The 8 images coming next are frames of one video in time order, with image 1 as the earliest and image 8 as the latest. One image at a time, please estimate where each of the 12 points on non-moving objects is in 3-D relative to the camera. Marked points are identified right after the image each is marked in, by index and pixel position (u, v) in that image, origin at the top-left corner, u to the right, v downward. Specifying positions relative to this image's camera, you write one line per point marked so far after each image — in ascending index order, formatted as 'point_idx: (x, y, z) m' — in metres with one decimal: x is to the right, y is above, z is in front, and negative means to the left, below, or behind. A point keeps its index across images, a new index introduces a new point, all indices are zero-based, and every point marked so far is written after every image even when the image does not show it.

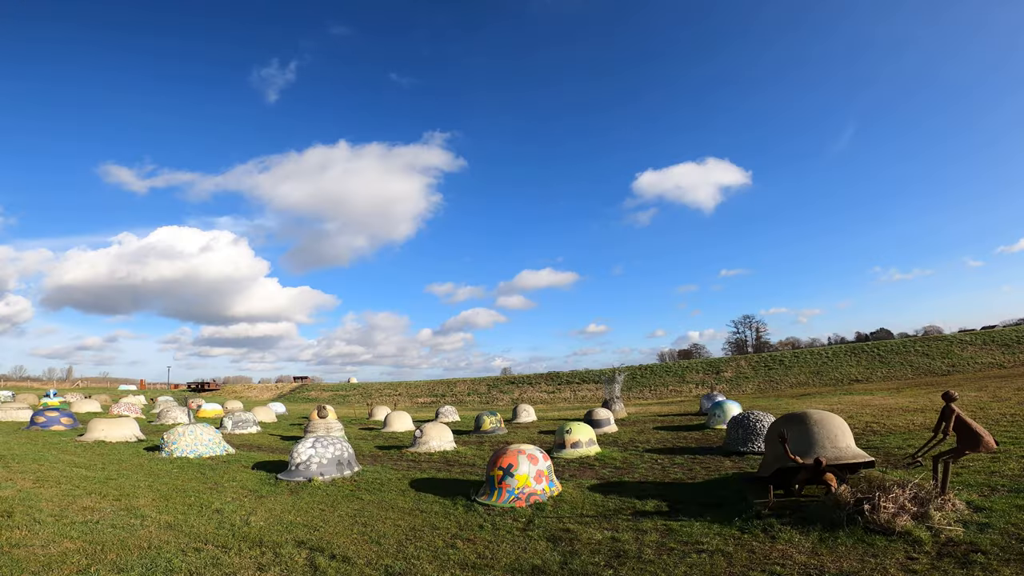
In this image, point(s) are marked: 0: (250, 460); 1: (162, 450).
0: (-8.6, -6.0, +18.9) m
1: (-12.0, -5.7, +18.5) m
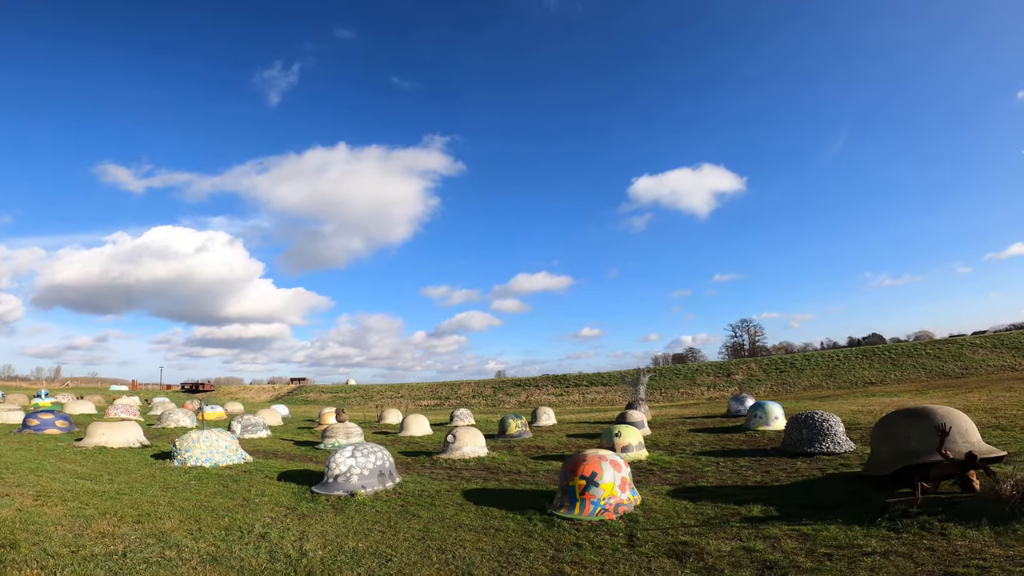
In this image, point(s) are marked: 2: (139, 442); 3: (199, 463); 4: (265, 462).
0: (-7.0, -5.7, +16.9) m
1: (-10.3, -5.4, +16.5) m
2: (-13.8, -5.7, +20.0) m
3: (-9.4, -5.3, +16.3) m
4: (-8.4, -5.9, +18.4) m
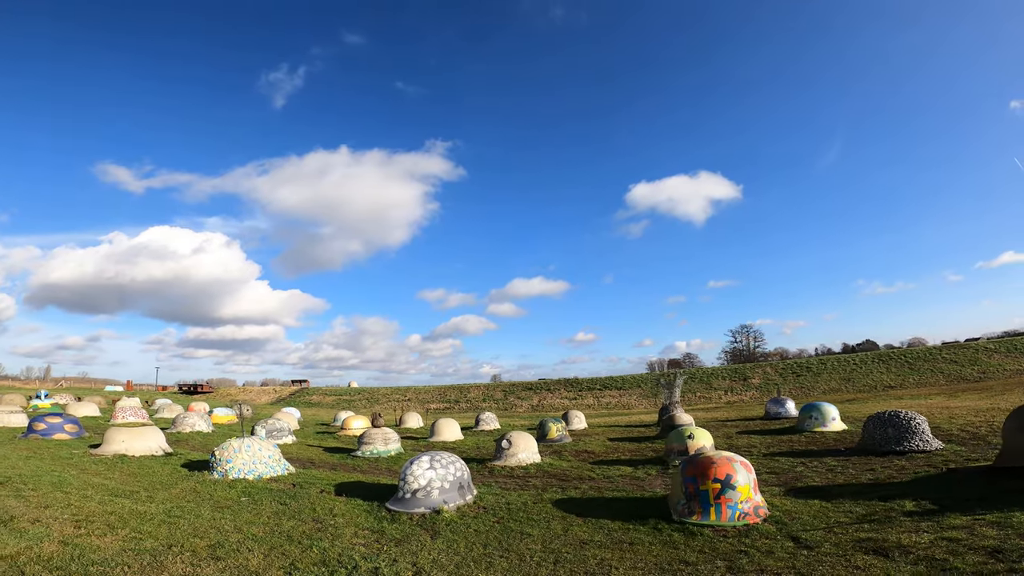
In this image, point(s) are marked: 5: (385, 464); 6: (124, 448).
0: (-4.8, -5.4, +15.0) m
1: (-8.1, -5.0, +14.5) m
2: (-11.6, -5.4, +17.9) m
3: (-7.1, -5.0, +14.3) m
4: (-6.1, -5.6, +16.4) m
5: (-4.5, -6.5, +20.1) m
6: (-12.3, -5.1, +17.2) m
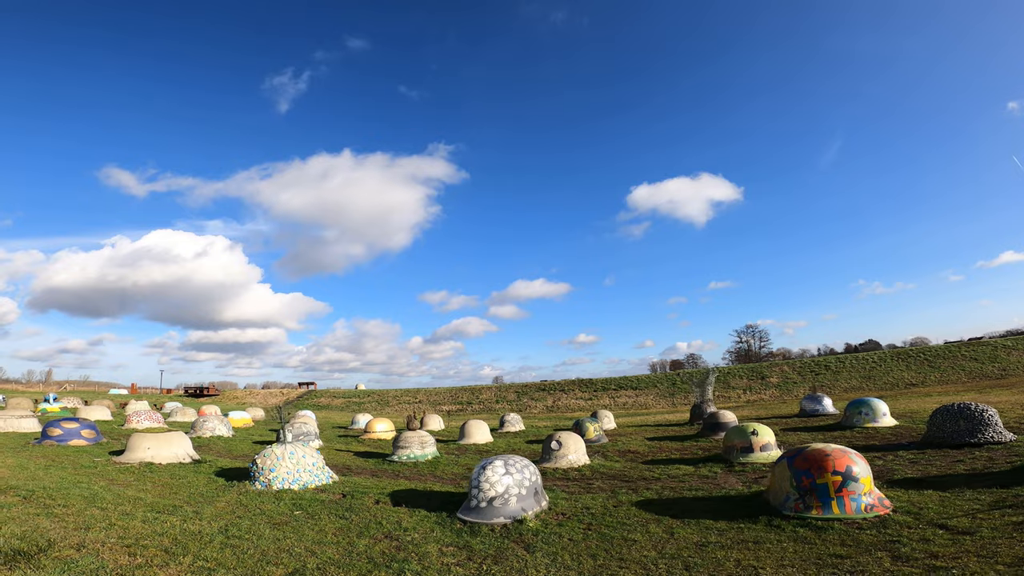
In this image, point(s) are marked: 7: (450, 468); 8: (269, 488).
0: (-3.1, -5.1, +13.6) m
1: (-6.4, -4.8, +13.2) m
2: (-9.9, -5.2, +16.6) m
3: (-5.4, -4.7, +12.9) m
4: (-4.4, -5.4, +15.1) m
5: (-2.8, -6.3, +18.7) m
6: (-10.6, -4.9, +15.8) m
7: (-2.1, -6.4, +19.5) m
8: (-5.8, -4.8, +12.9) m
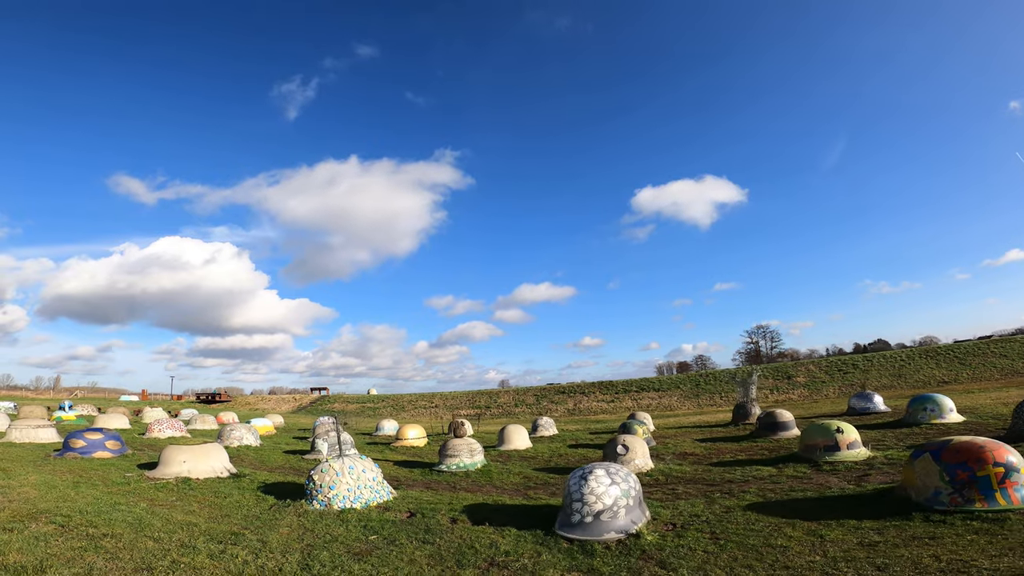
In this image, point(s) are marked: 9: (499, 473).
0: (-1.1, -4.9, +12.1) m
1: (-4.4, -4.6, +11.6) m
2: (-7.9, -5.1, +15.0) m
3: (-3.4, -4.6, +11.4) m
4: (-2.5, -5.2, +13.5) m
5: (-0.8, -6.1, +17.2) m
6: (-8.7, -4.8, +14.3) m
7: (-0.1, -6.2, +17.9) m
8: (-3.9, -4.6, +11.4) m
9: (-0.4, -6.4, +18.9) m
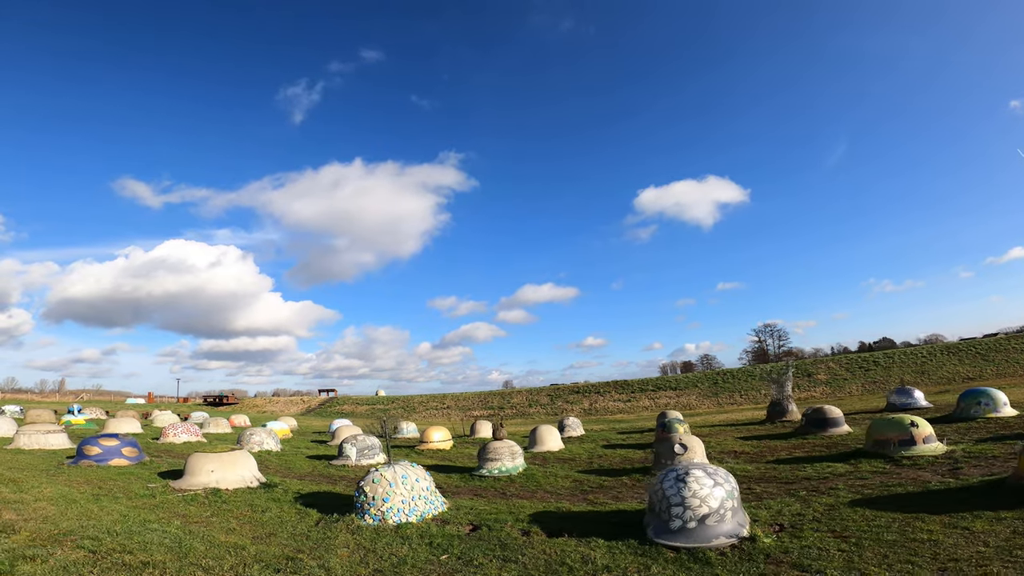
0: (+0.3, -4.6, +10.8) m
1: (-3.0, -4.4, +10.3) m
2: (-6.4, -4.8, +13.8) m
3: (-2.0, -4.3, +10.1) m
4: (-1.0, -4.9, +12.2) m
5: (+0.7, -5.8, +15.8) m
6: (-7.2, -4.6, +13.0) m
7: (+1.3, -6.0, +16.6) m
8: (-2.4, -4.4, +10.1) m
9: (+1.0, -6.2, +17.6) m
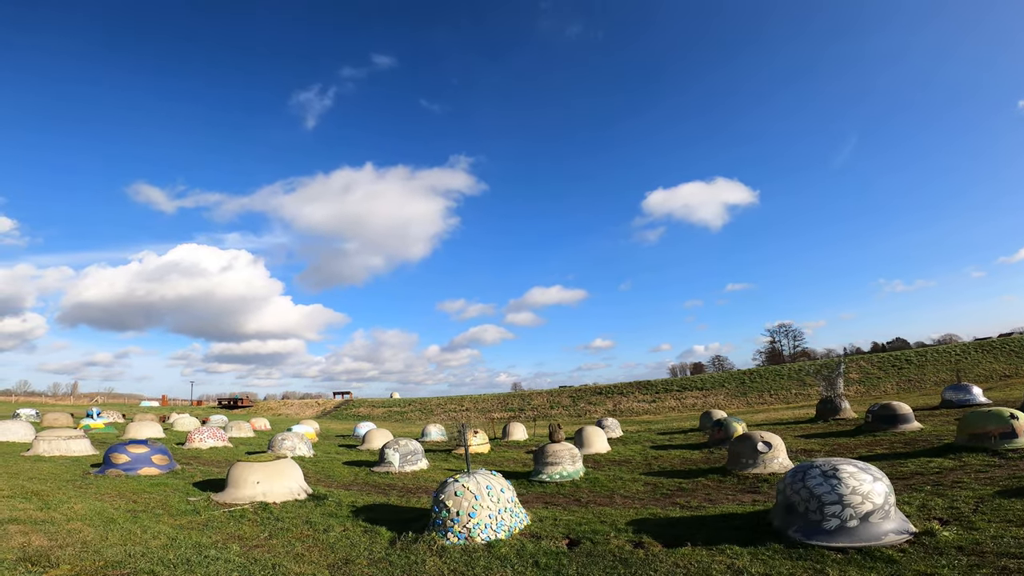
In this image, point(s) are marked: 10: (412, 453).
0: (+2.1, -4.3, +9.2) m
1: (-1.2, -4.1, +8.8) m
2: (-4.6, -4.6, +12.3) m
3: (-0.2, -4.0, +8.6) m
4: (+0.8, -4.6, +10.7) m
5: (+2.5, -5.5, +14.3) m
6: (-5.4, -4.3, +11.5) m
7: (+3.2, -5.7, +15.1) m
8: (-0.7, -4.1, +8.6) m
9: (+2.9, -5.9, +16.1) m
10: (-3.5, -5.8, +18.9) m
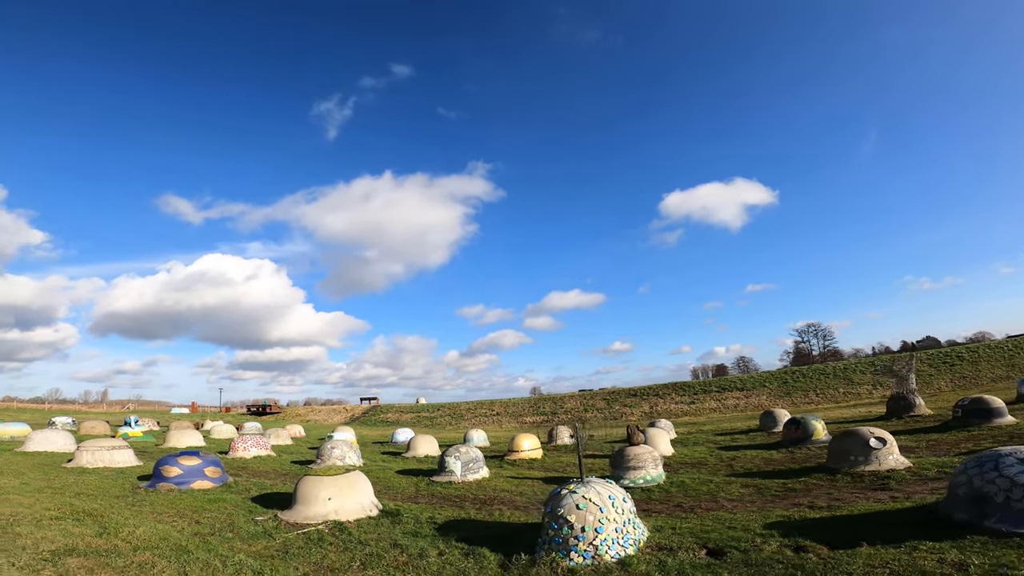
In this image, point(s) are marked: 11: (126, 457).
0: (+4.0, -4.0, +7.7) m
1: (+0.7, -3.8, +7.4) m
2: (-2.6, -4.4, +11.0) m
3: (+1.7, -3.7, +7.1) m
4: (+2.8, -4.4, +9.2) m
5: (+4.6, -5.3, +12.7) m
6: (-3.4, -4.2, +10.2) m
7: (+5.3, -5.4, +13.5) m
8: (+1.2, -3.8, +7.1) m
9: (+5.1, -5.6, +14.5) m
10: (-1.3, -5.6, +17.5) m
11: (-12.7, -5.6, +17.7) m
